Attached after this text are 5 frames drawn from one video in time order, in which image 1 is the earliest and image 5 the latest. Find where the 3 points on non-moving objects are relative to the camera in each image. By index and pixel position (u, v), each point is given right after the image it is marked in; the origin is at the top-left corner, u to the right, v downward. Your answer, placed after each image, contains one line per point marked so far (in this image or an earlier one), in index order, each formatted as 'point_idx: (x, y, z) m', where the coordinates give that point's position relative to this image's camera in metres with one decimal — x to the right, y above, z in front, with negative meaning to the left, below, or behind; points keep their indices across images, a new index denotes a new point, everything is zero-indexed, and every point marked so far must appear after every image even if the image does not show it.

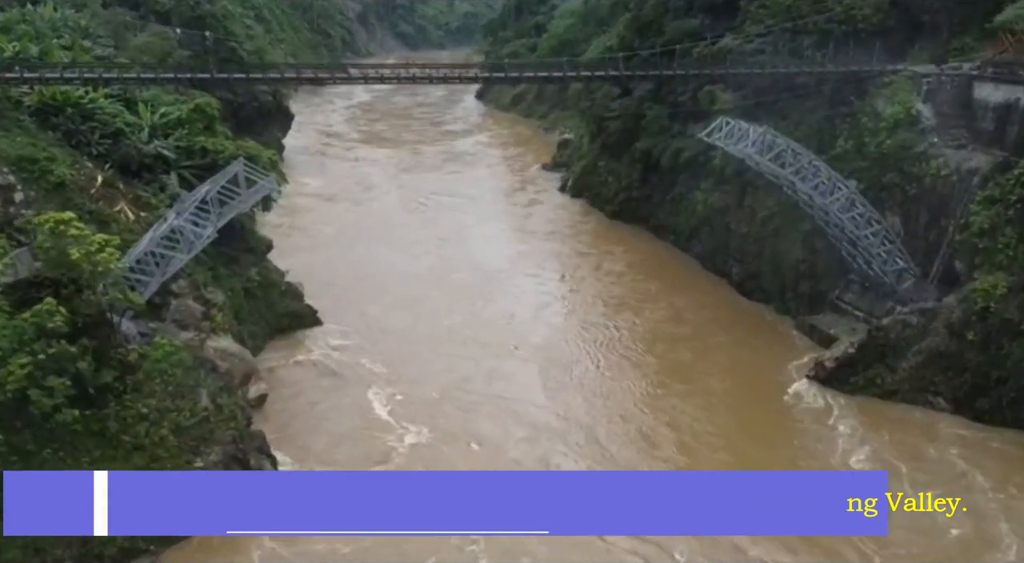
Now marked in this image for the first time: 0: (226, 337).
0: (-5.1, -1.0, +18.1) m
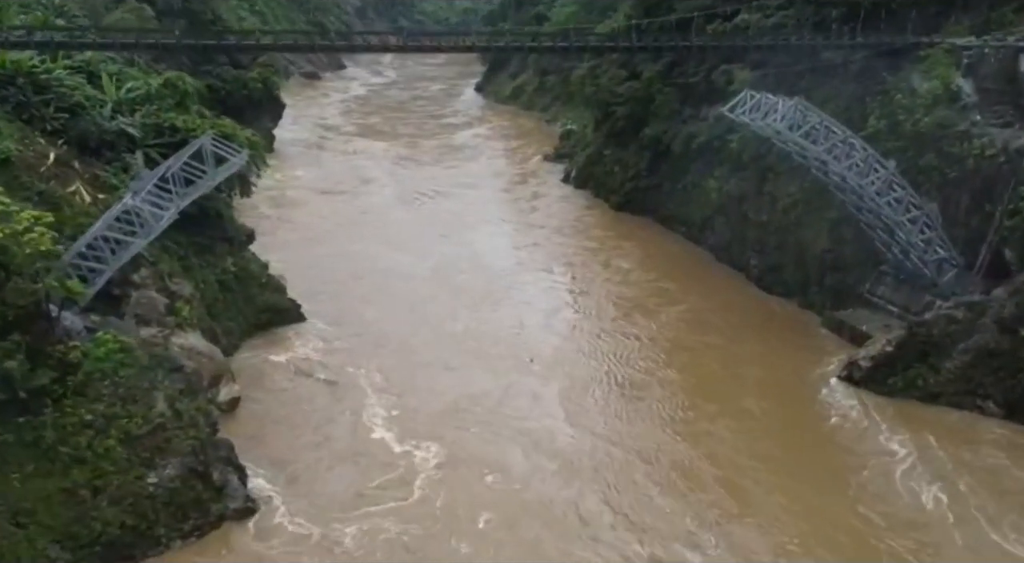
0: (-5.1, -0.8, +16.2) m
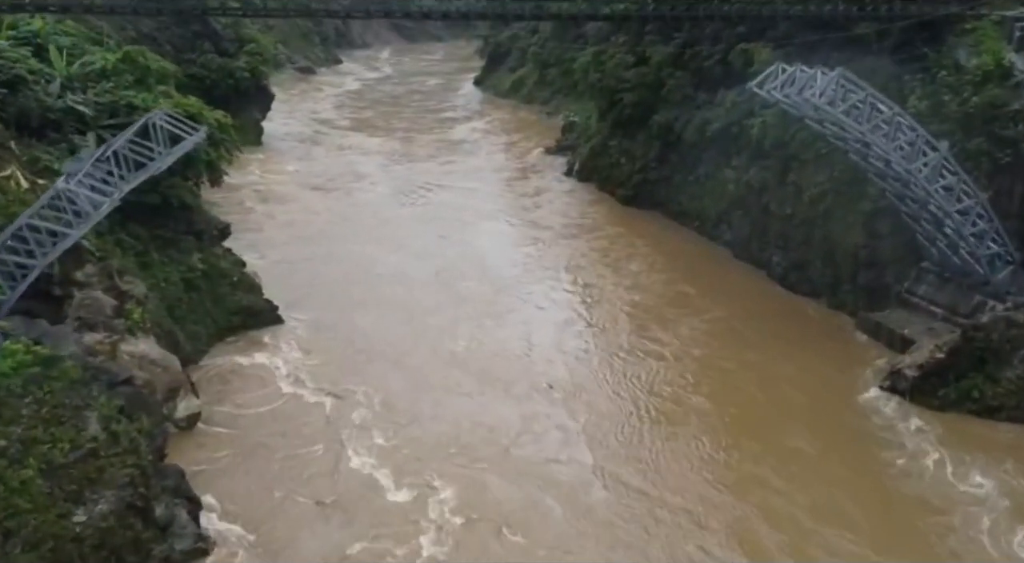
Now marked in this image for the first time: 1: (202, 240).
0: (-5.1, -0.8, +14.1) m
1: (-5.4, +0.7, +17.9) m
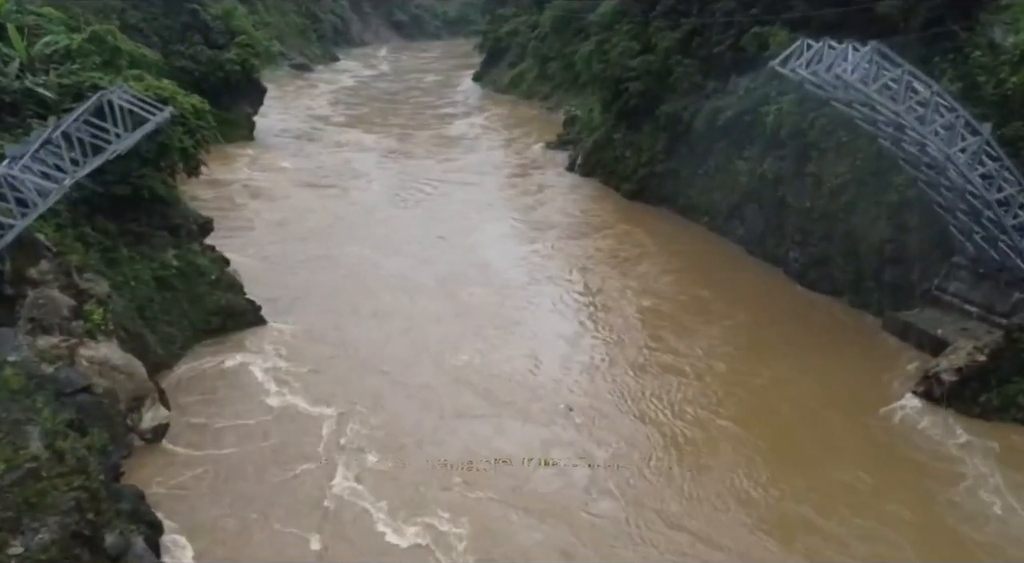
0: (-5.0, -0.8, +12.8) m
1: (-5.4, +0.8, +16.6) m
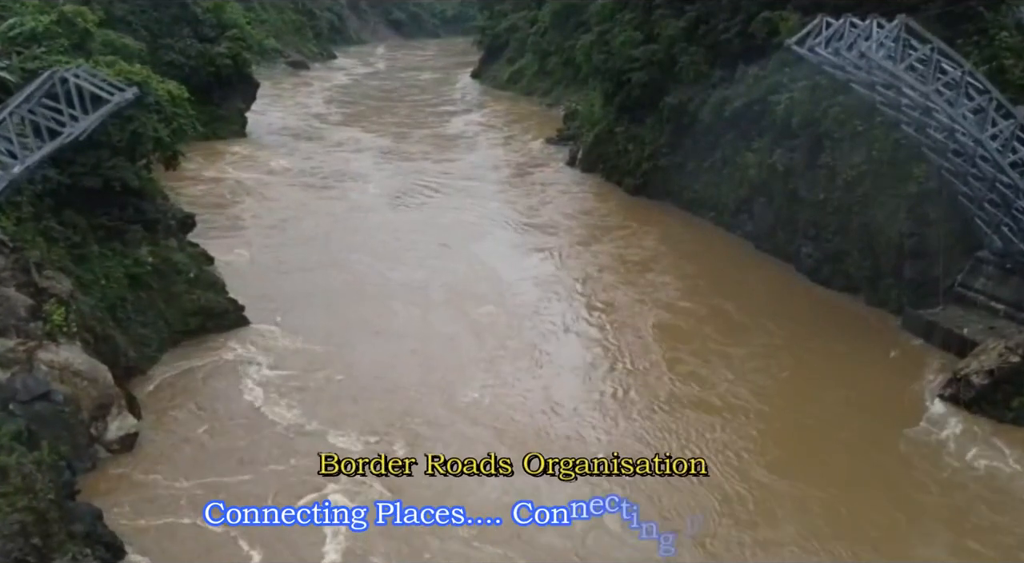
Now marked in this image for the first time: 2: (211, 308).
0: (-5.1, -0.7, +11.7) m
1: (-5.5, +0.8, +15.6) m
2: (-4.6, -0.4, +15.3) m
